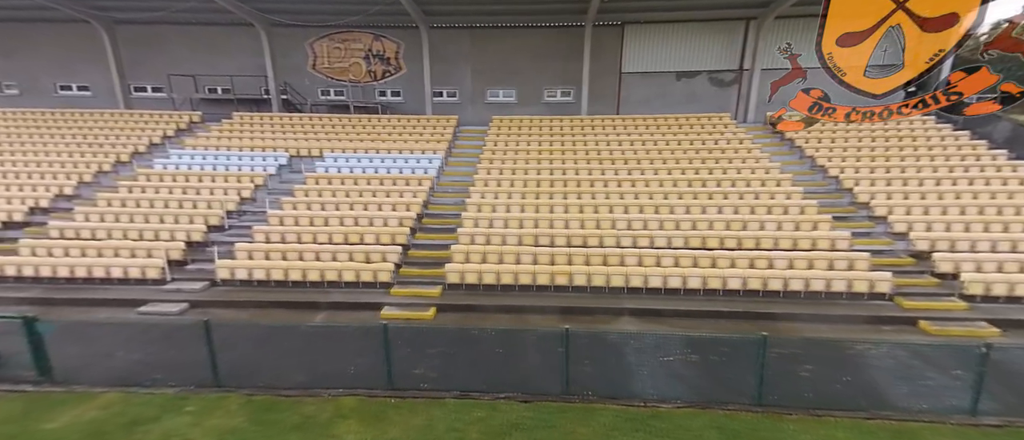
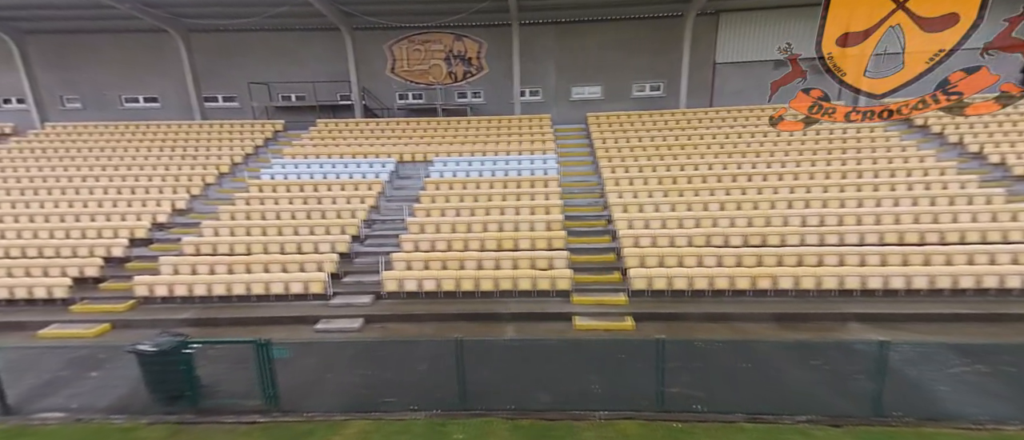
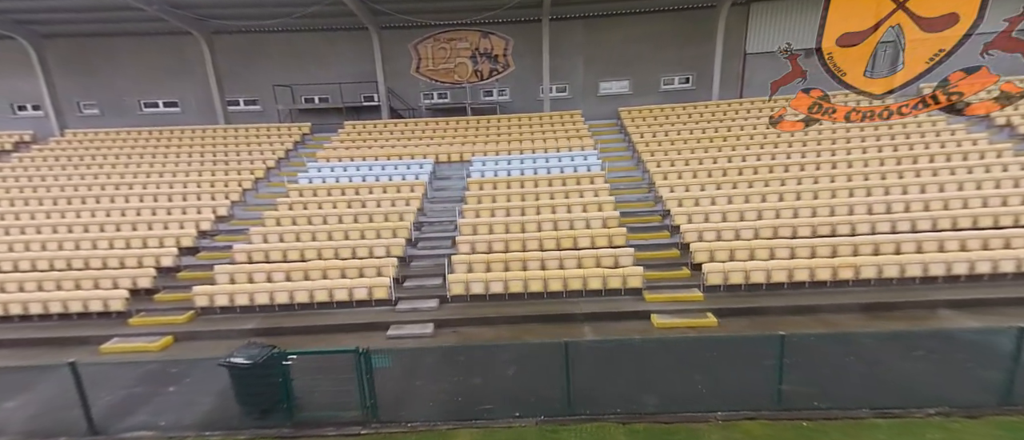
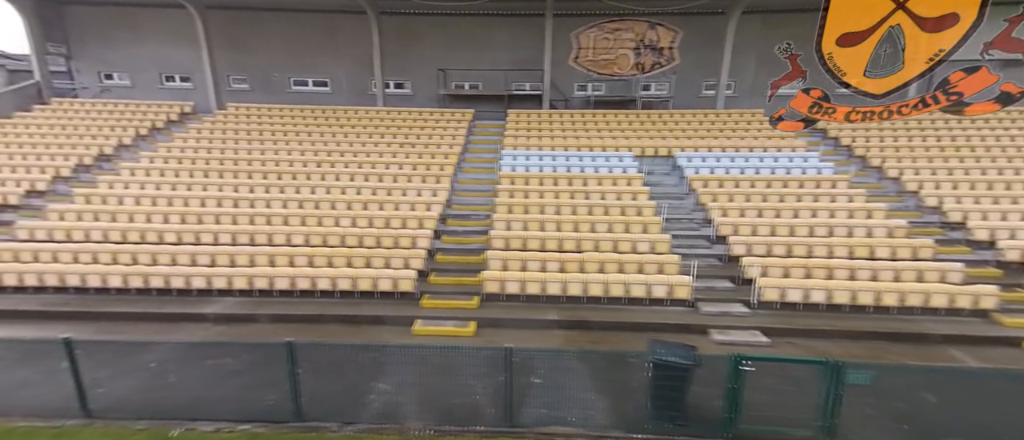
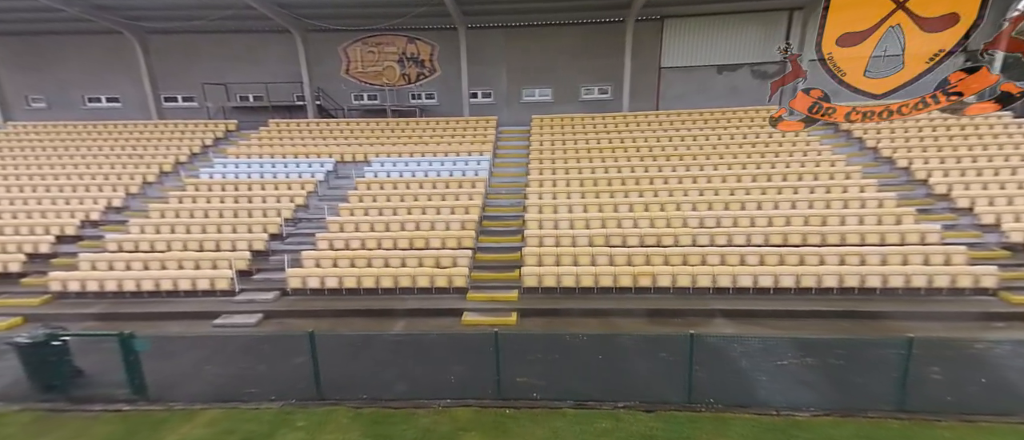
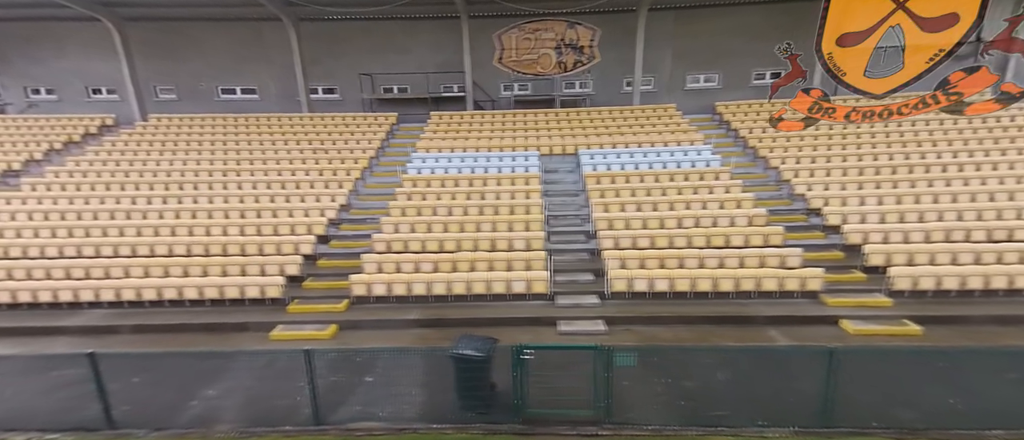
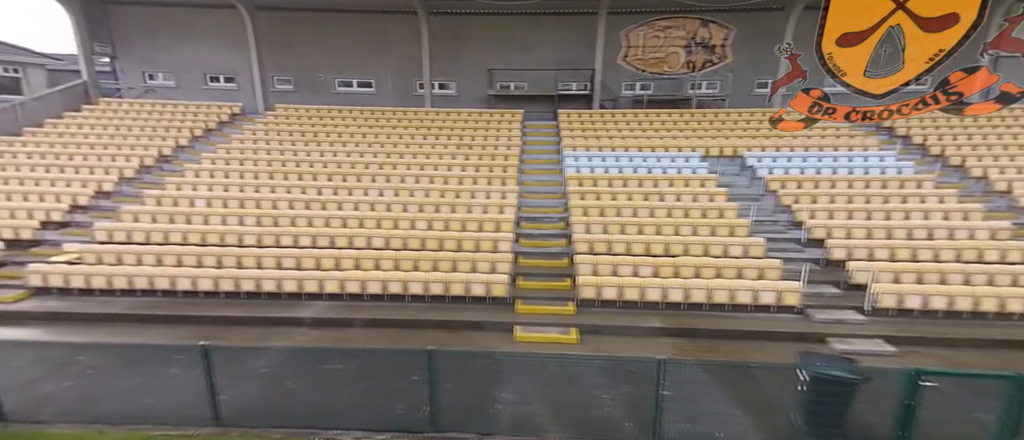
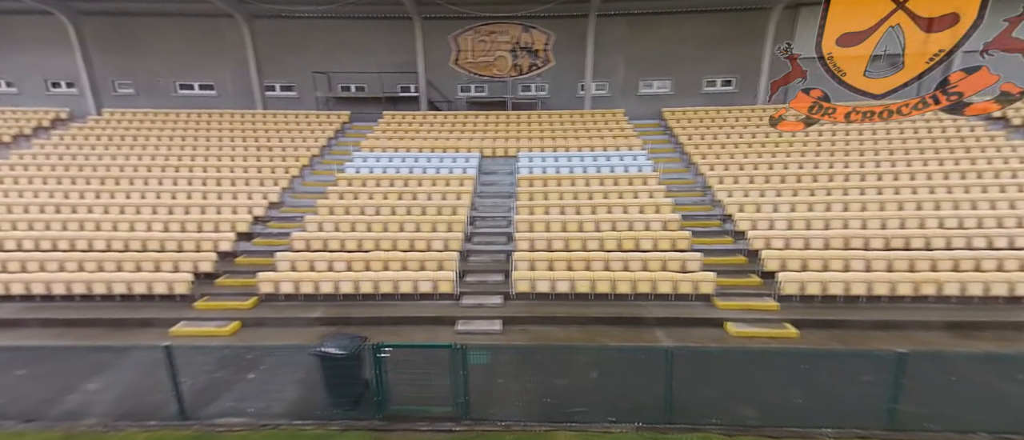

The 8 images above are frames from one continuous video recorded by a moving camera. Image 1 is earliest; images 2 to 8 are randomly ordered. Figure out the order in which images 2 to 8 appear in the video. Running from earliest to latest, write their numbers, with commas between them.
5, 2, 3, 8, 6, 4, 7
